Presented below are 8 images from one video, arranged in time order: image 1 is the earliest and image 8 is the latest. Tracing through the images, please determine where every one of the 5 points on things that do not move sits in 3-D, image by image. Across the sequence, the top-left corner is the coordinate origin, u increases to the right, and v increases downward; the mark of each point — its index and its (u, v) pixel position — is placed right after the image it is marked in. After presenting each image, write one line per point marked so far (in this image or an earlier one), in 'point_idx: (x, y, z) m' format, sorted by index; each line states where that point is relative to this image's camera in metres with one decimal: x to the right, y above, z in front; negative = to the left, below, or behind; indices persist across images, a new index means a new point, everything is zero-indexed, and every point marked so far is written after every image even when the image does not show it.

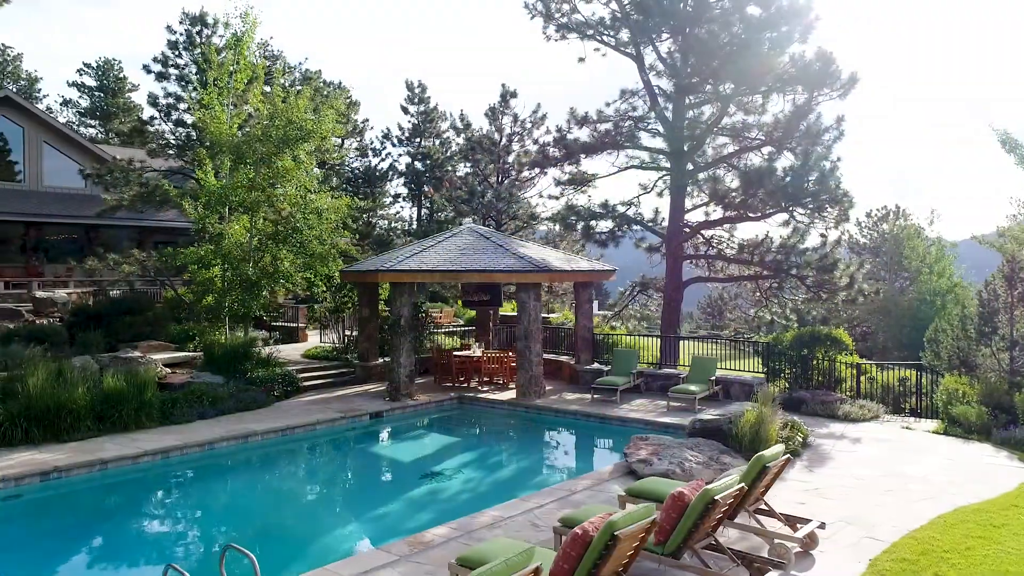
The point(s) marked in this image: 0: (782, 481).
0: (+3.5, -2.5, +9.5) m
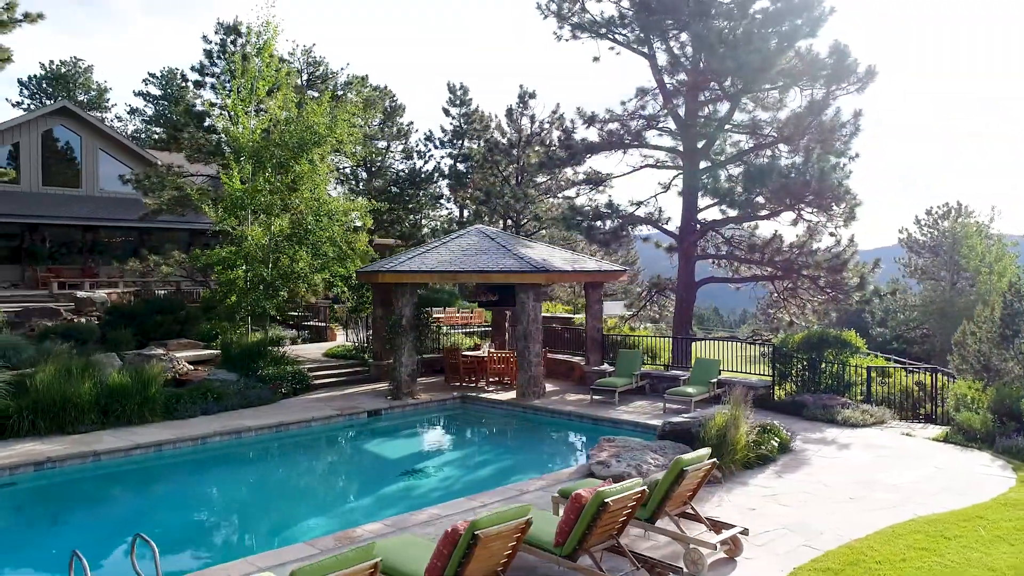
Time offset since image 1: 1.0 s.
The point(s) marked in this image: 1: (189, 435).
0: (+2.9, -2.5, +9.3) m
1: (-5.9, -2.7, +13.1) m
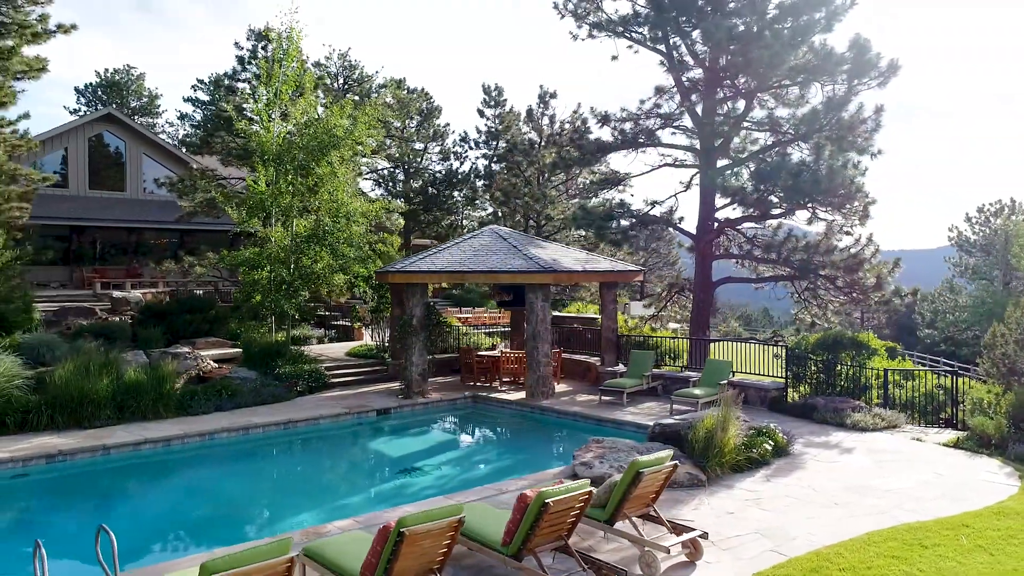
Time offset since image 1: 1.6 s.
0: (+2.7, -2.5, +9.1) m
1: (-5.9, -2.7, +13.5) m
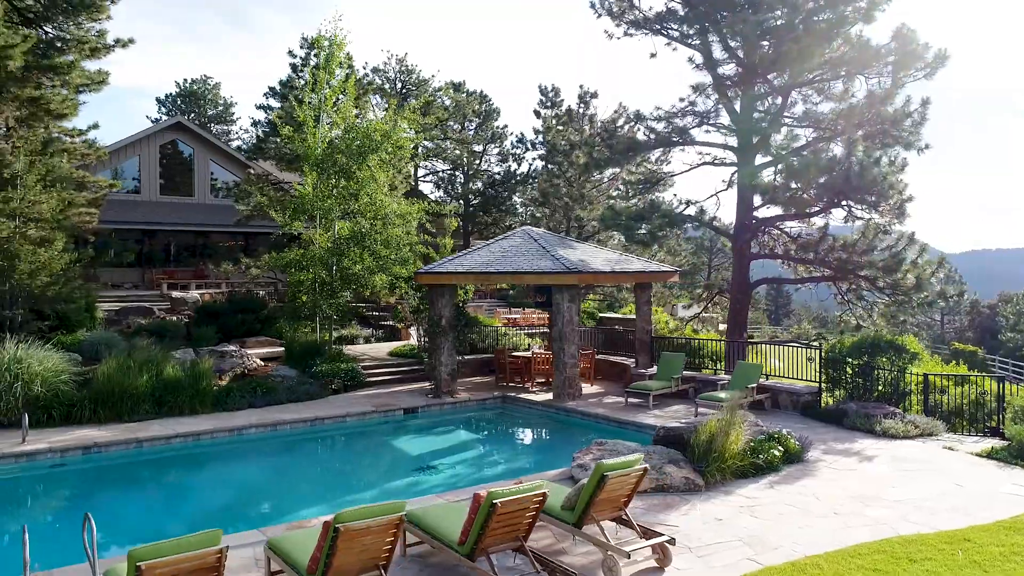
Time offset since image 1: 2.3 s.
0: (+2.6, -2.5, +8.9) m
1: (-5.5, -2.7, +14.1) m
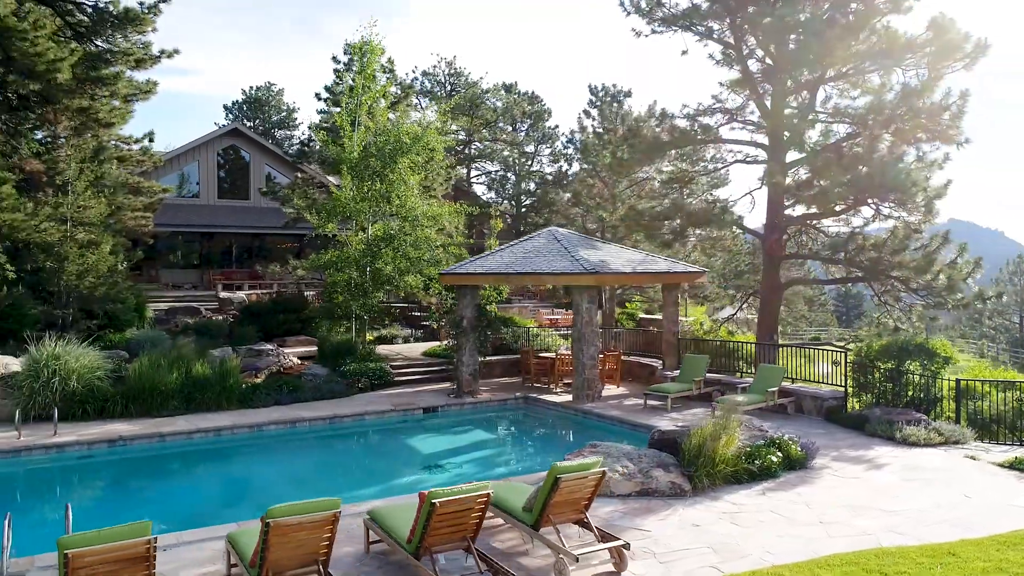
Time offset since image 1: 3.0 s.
0: (+2.4, -2.6, +8.7) m
1: (-5.3, -2.7, +14.6) m
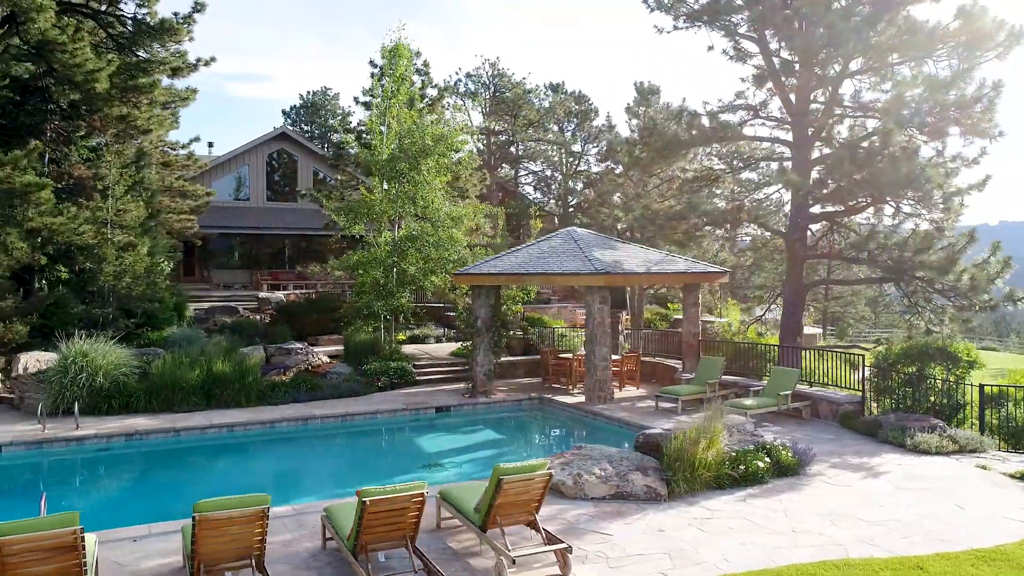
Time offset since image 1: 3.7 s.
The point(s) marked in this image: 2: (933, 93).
0: (+2.0, -2.6, +8.6) m
1: (-5.1, -2.7, +15.0) m
2: (+9.0, +4.2, +15.5) m
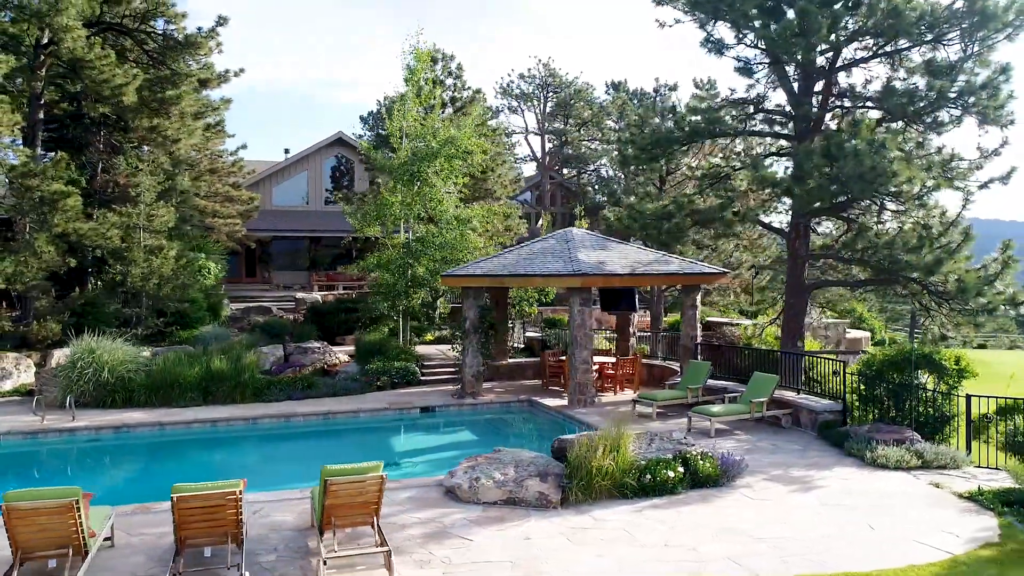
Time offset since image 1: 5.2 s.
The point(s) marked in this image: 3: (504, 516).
0: (+0.7, -2.6, +8.4) m
1: (-5.7, -2.7, +15.6) m
2: (+8.4, +4.1, +14.5) m
3: (-0.1, -2.6, +8.4) m
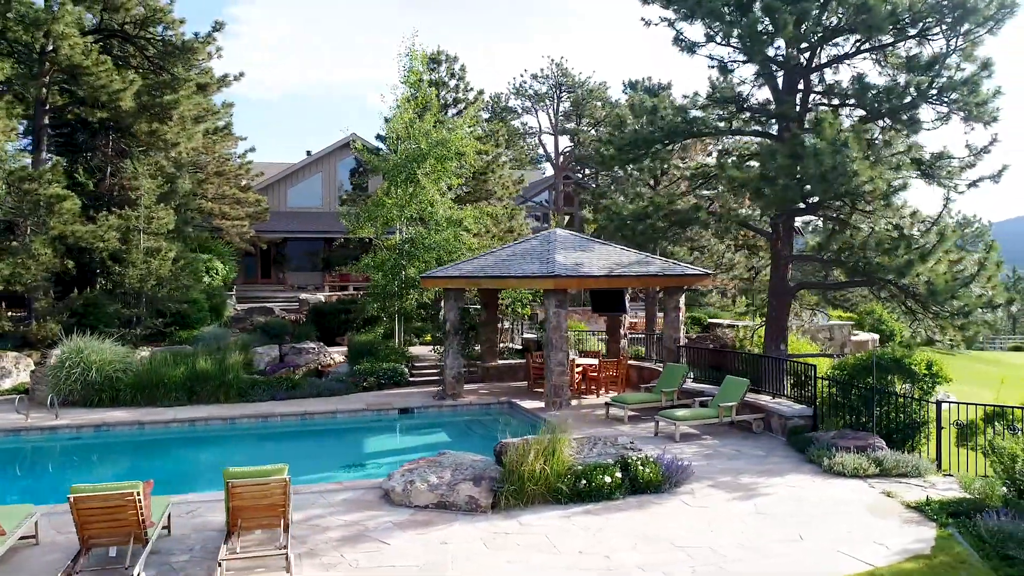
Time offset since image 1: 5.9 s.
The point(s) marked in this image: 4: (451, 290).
0: (-0.1, -2.7, +8.4) m
1: (-6.2, -2.8, +15.8) m
2: (+7.8, +4.1, +14.1) m
3: (-0.9, -2.7, +8.4) m
4: (-1.4, -0.1, +18.0) m
